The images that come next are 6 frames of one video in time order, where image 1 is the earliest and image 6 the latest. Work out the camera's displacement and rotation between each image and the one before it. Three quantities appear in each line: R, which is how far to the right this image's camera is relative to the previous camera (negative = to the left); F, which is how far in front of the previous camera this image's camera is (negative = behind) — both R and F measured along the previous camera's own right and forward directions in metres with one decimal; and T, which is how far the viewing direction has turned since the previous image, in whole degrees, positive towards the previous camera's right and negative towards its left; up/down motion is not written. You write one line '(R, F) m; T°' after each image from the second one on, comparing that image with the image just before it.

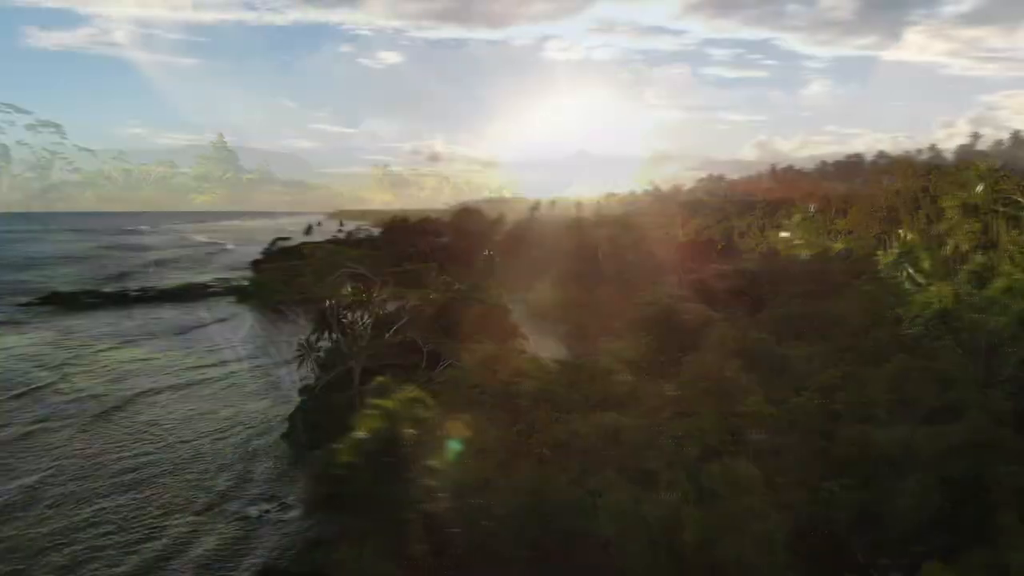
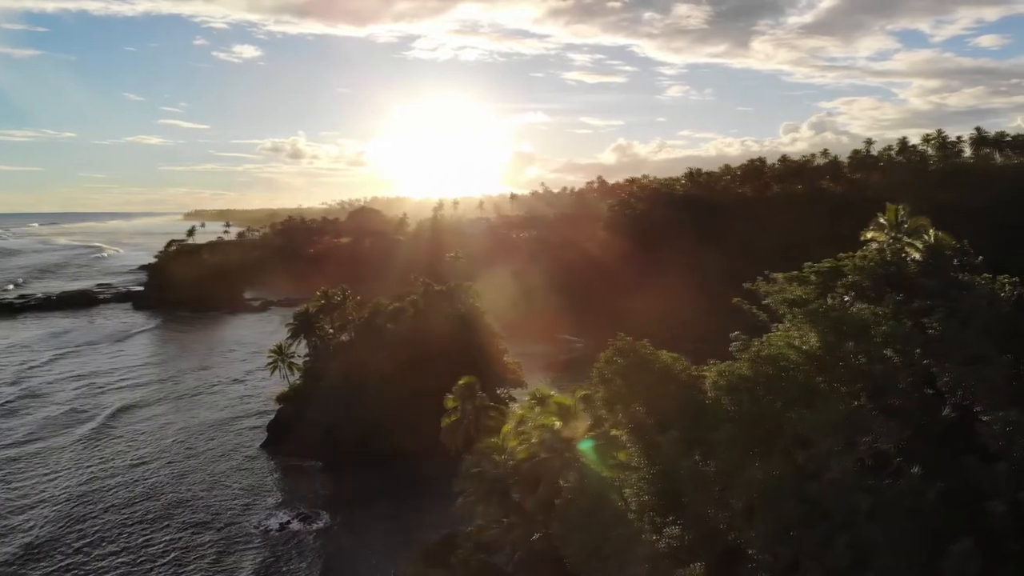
(-6.8, -0.2) m; +9°
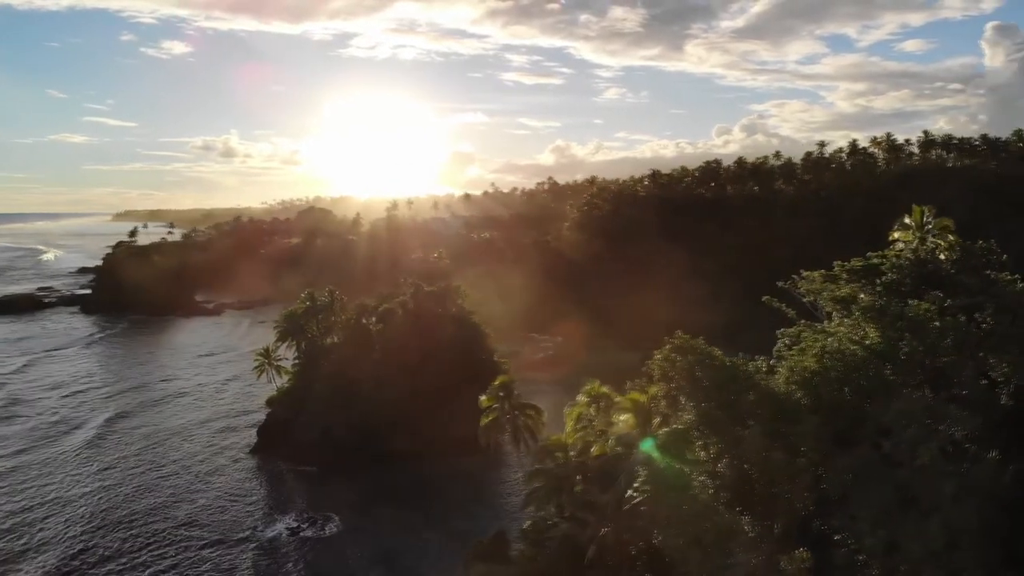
(-3.1, -0.3) m; +4°
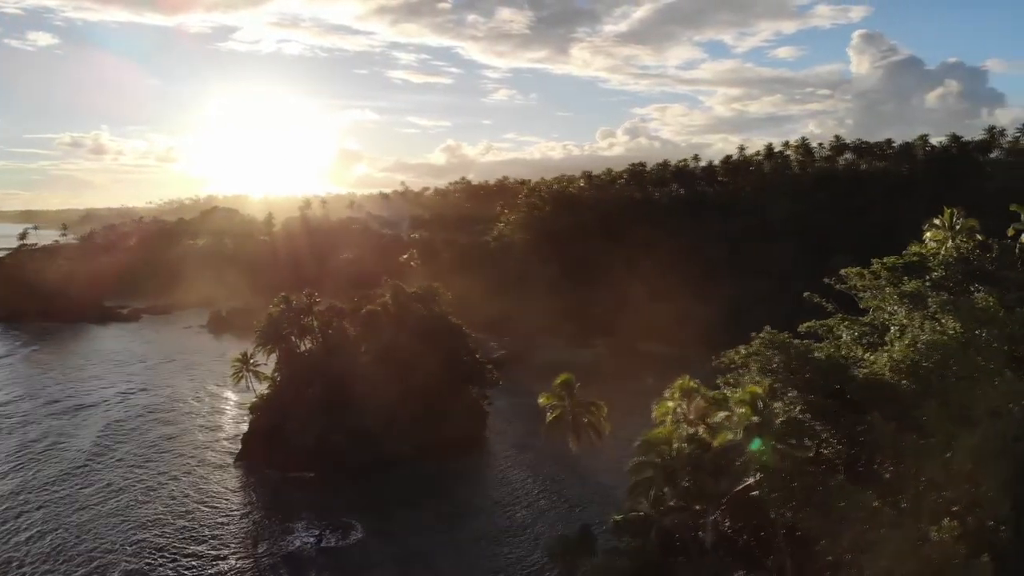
(-5.6, -0.3) m; +8°
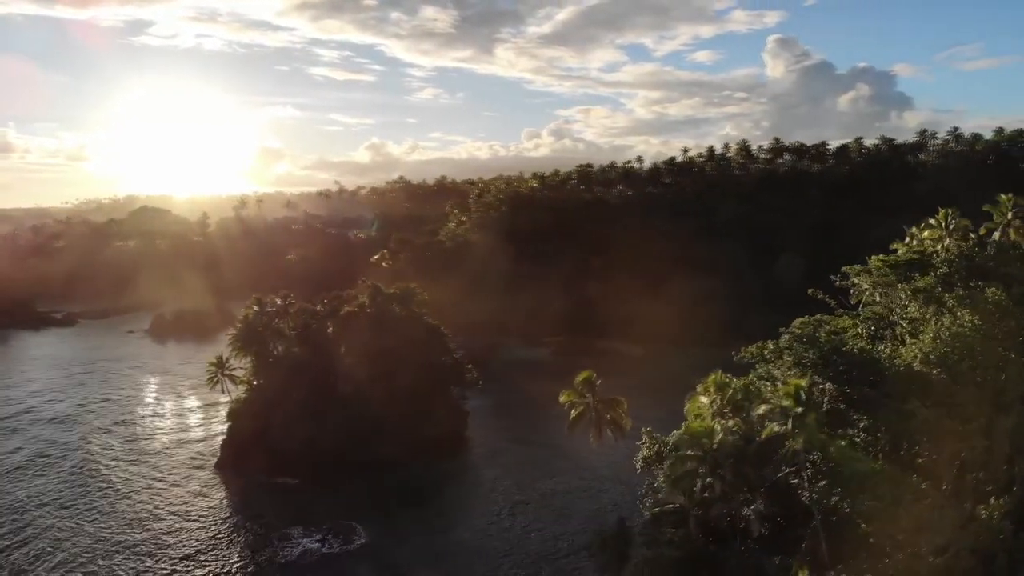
(-3.2, -0.2) m; +5°
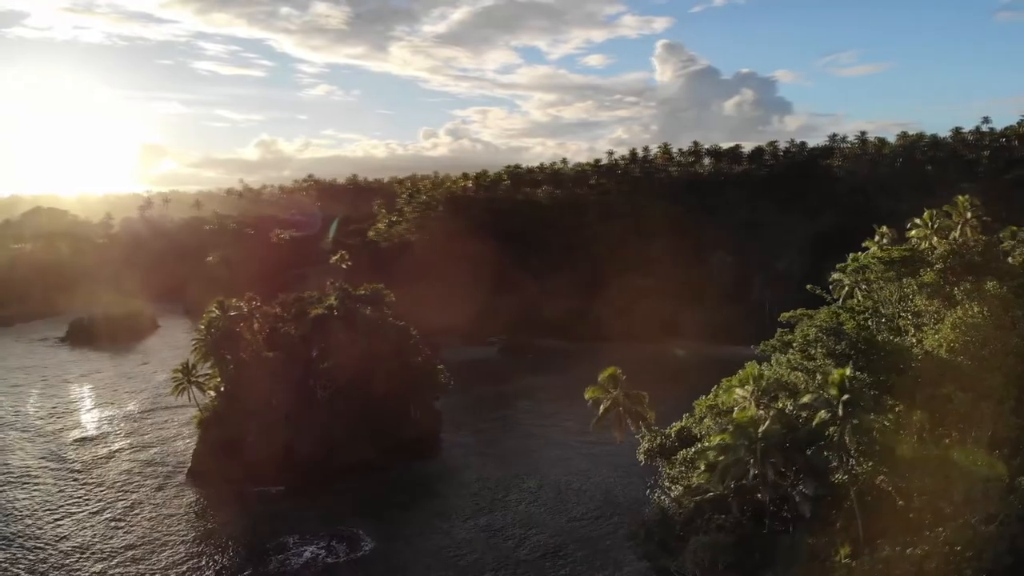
(-4.4, -0.3) m; +7°
